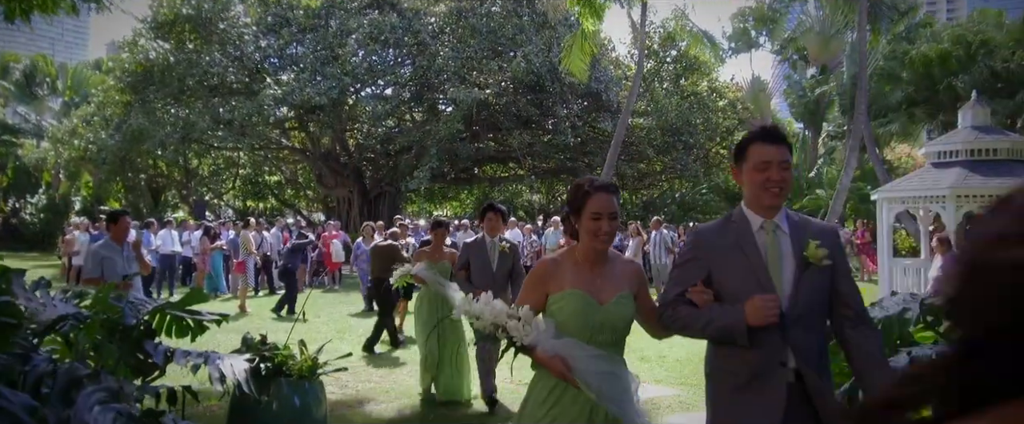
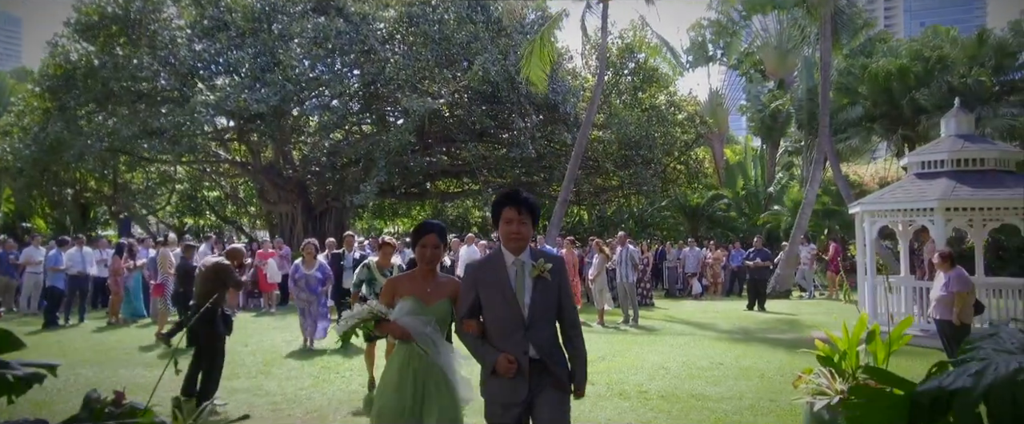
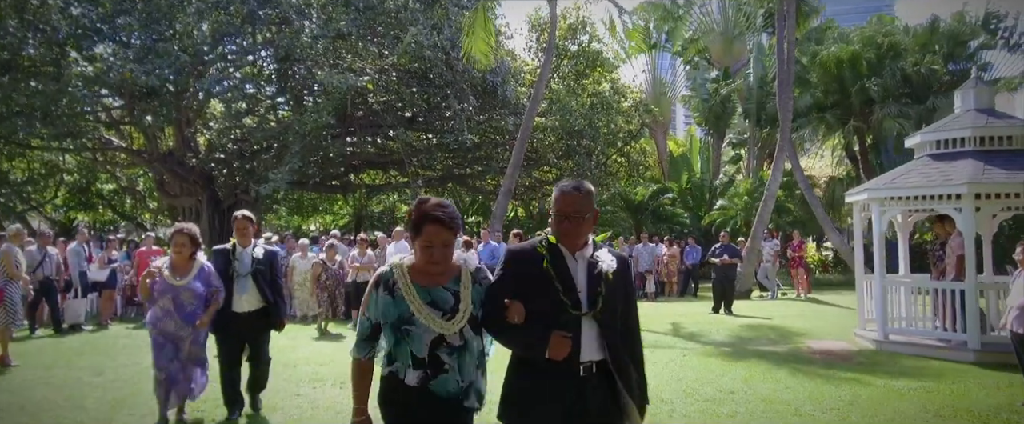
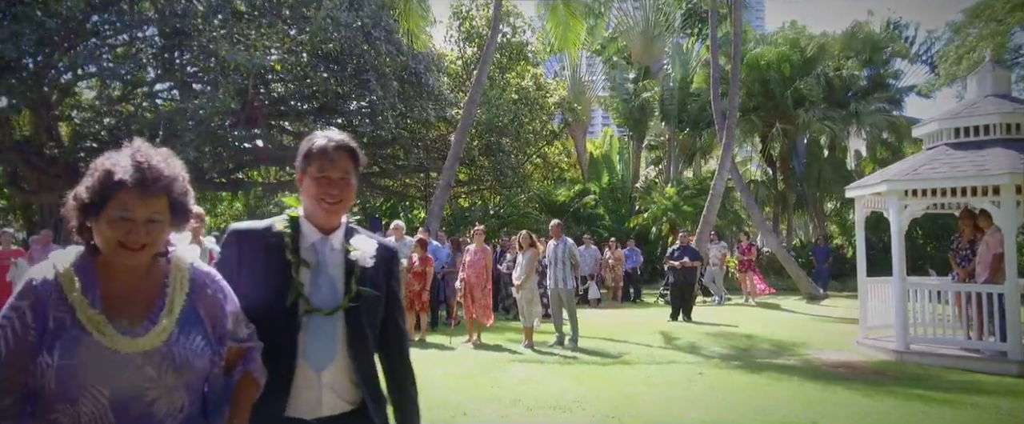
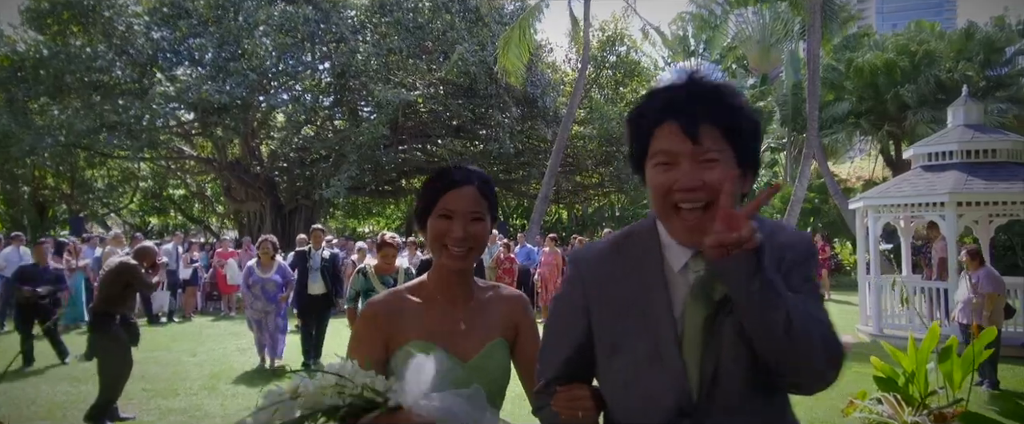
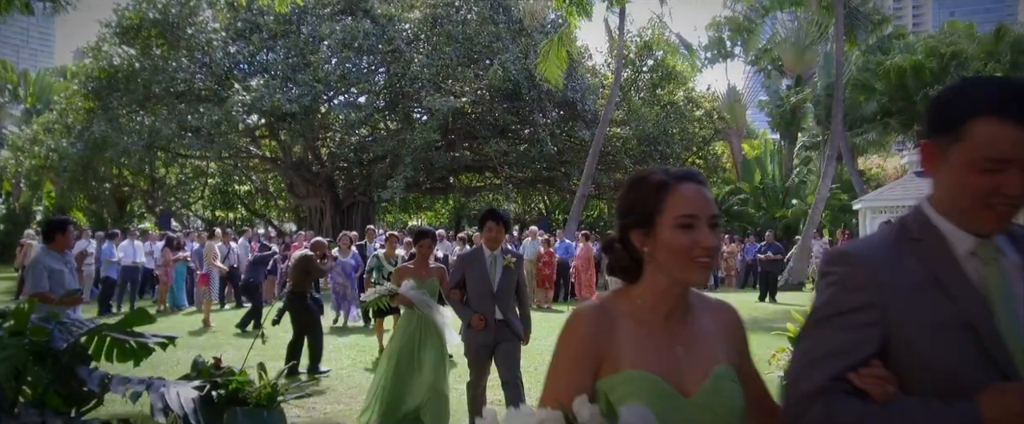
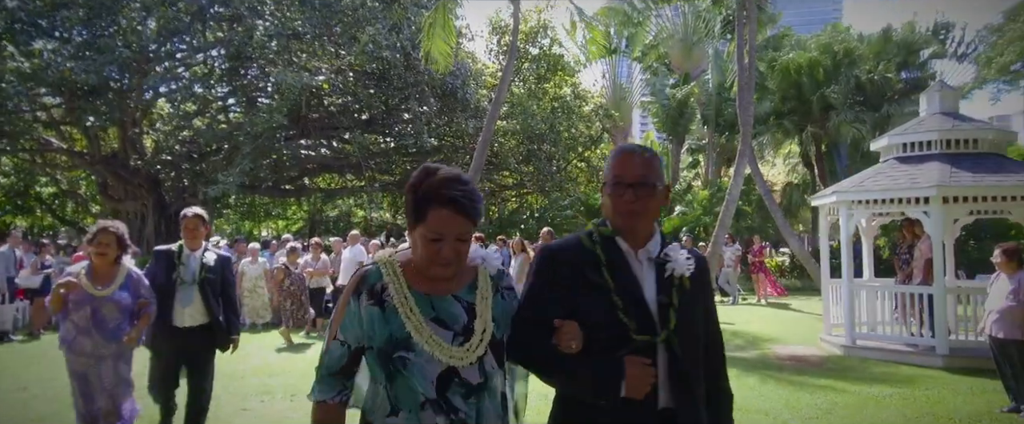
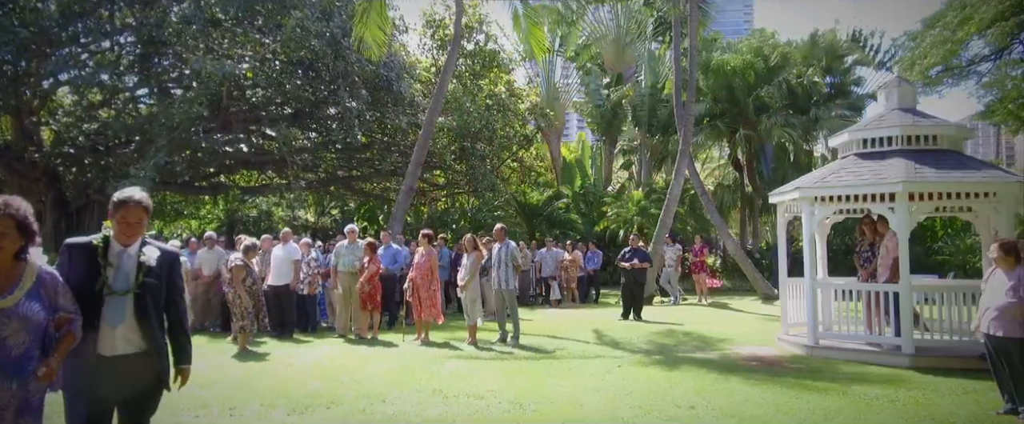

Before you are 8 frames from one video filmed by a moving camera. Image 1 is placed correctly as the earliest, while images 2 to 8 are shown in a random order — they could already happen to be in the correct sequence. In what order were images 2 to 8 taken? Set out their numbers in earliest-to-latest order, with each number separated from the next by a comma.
6, 2, 5, 3, 7, 8, 4
